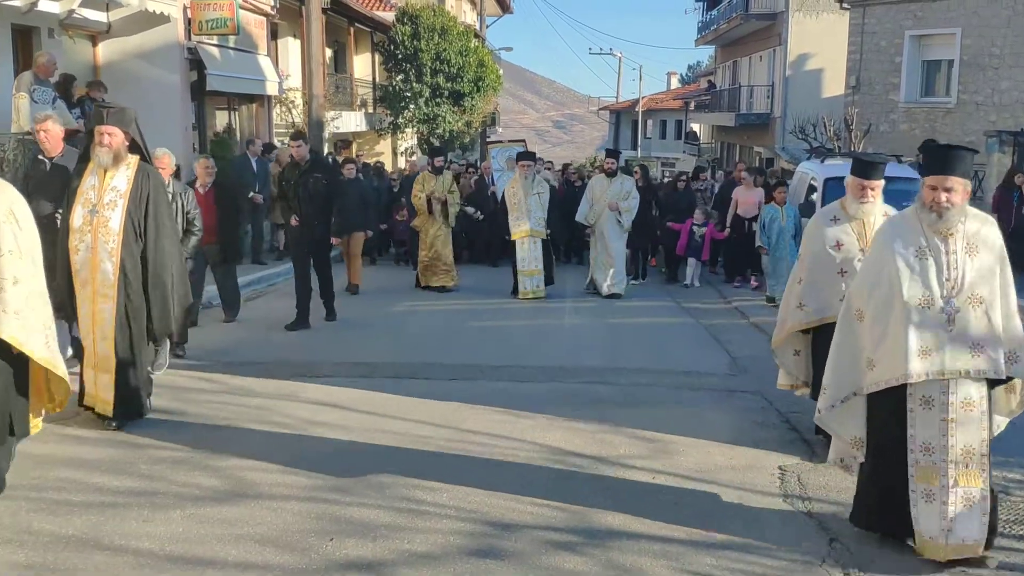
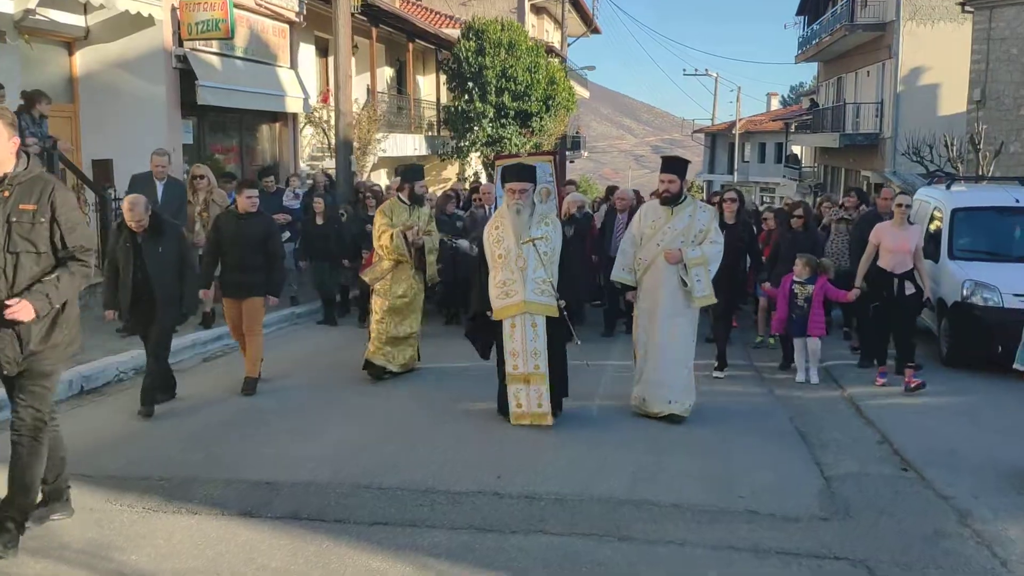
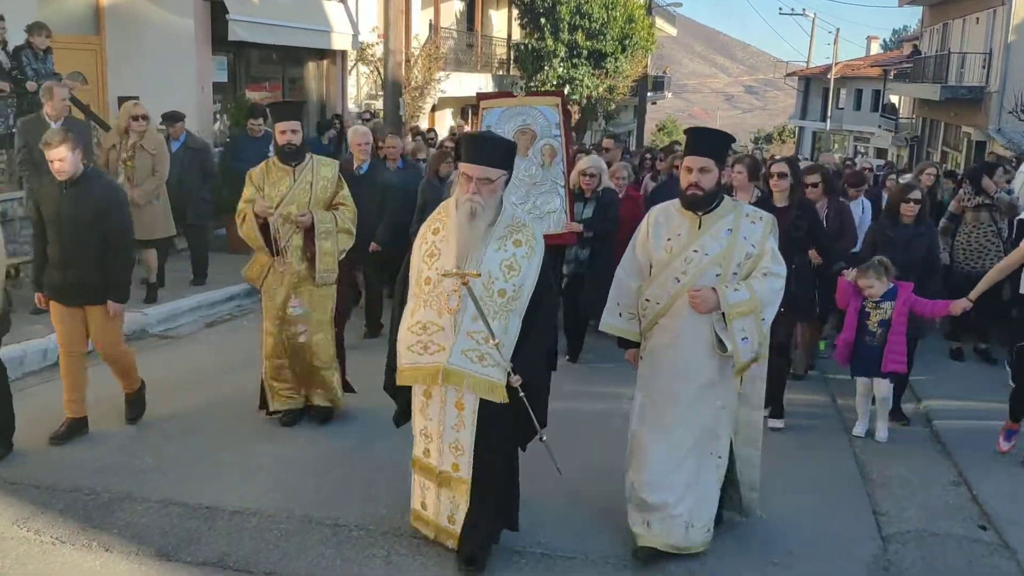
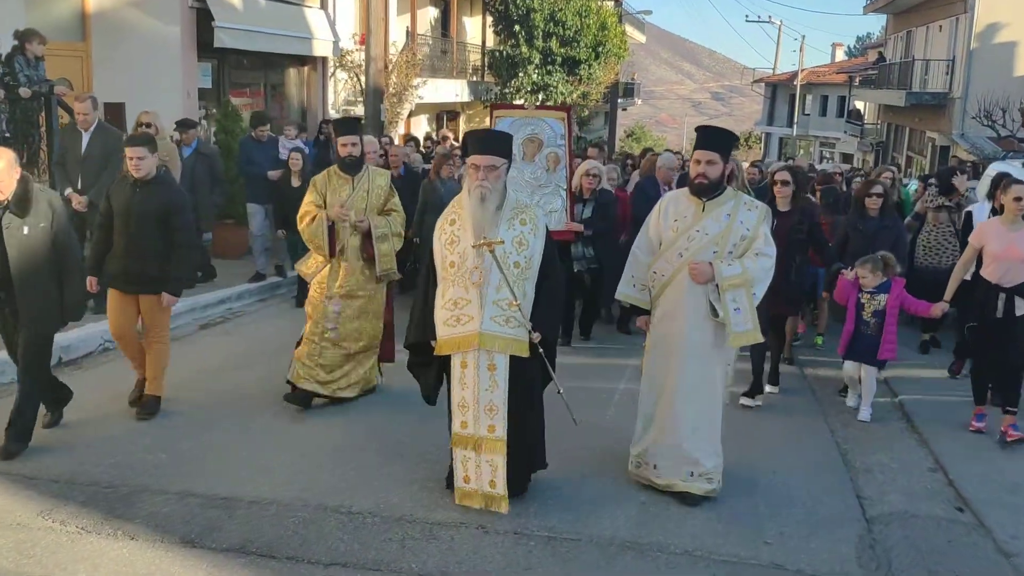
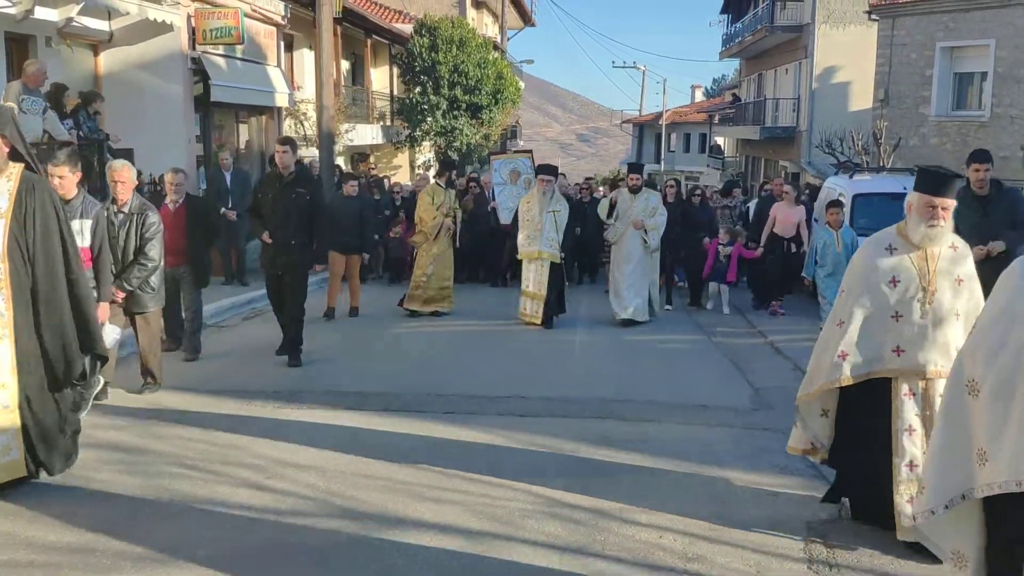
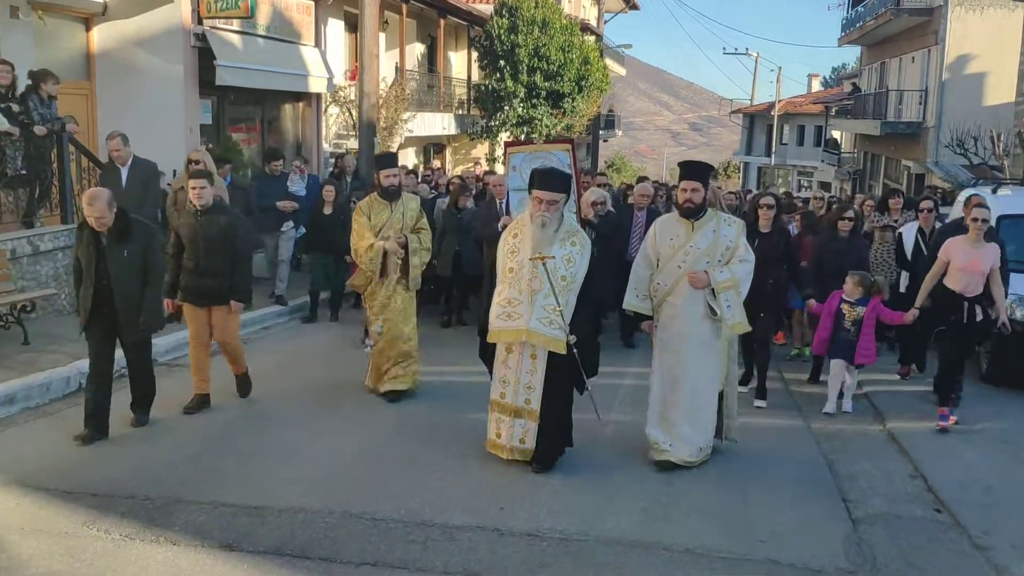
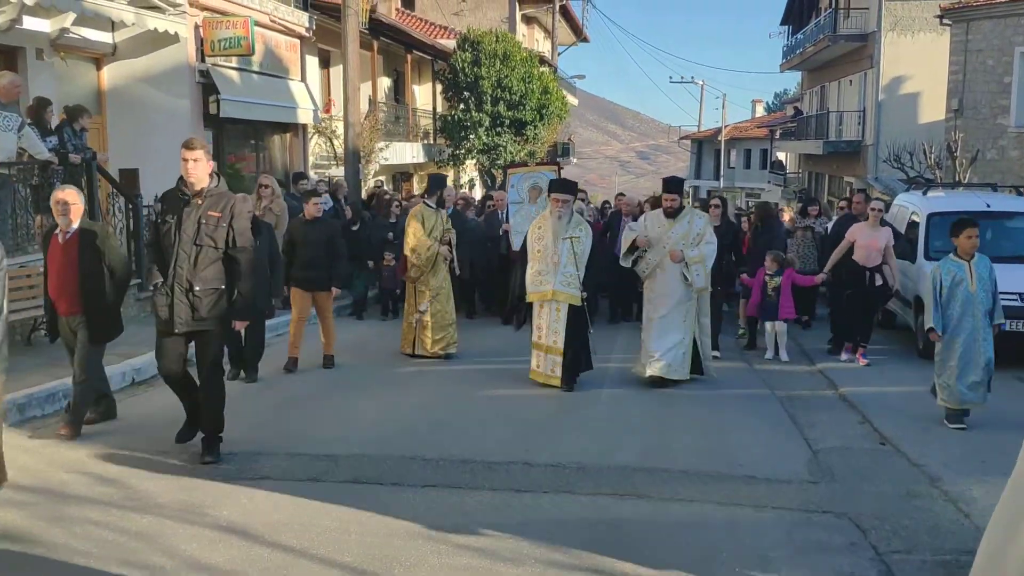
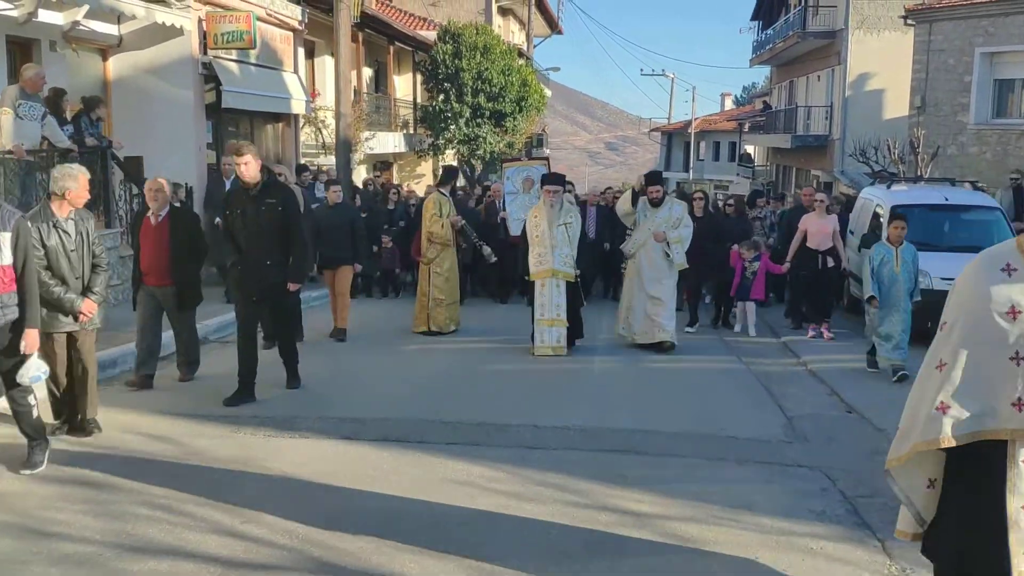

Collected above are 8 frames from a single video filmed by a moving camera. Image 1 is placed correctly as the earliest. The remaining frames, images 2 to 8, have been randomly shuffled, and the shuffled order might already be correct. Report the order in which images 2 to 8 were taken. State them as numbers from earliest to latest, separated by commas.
5, 8, 7, 2, 6, 4, 3
